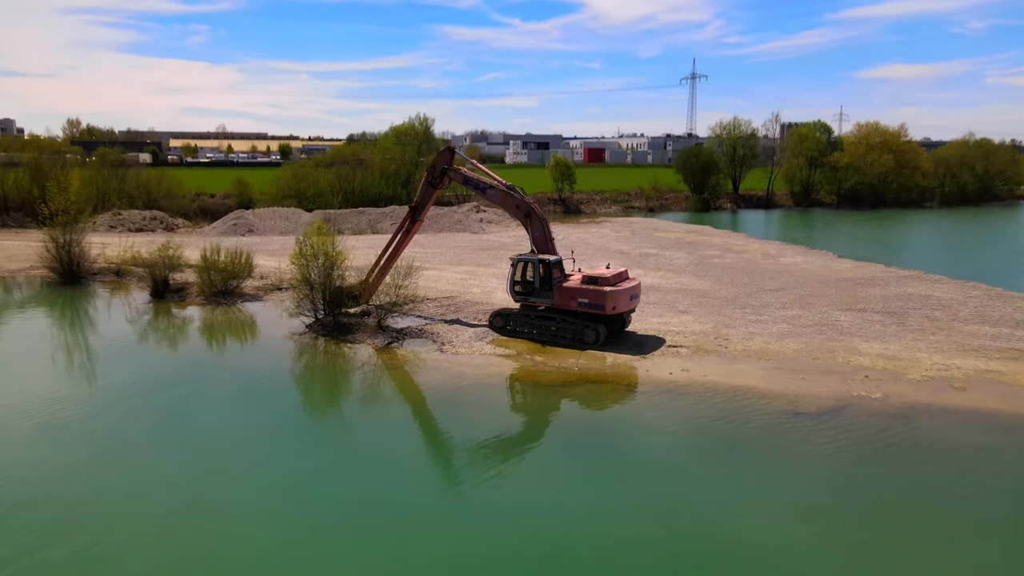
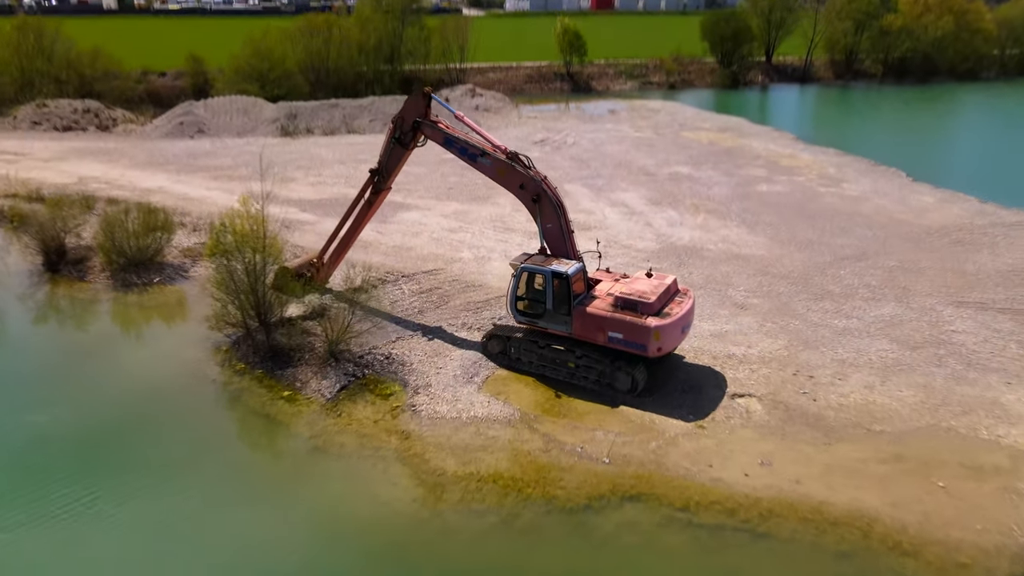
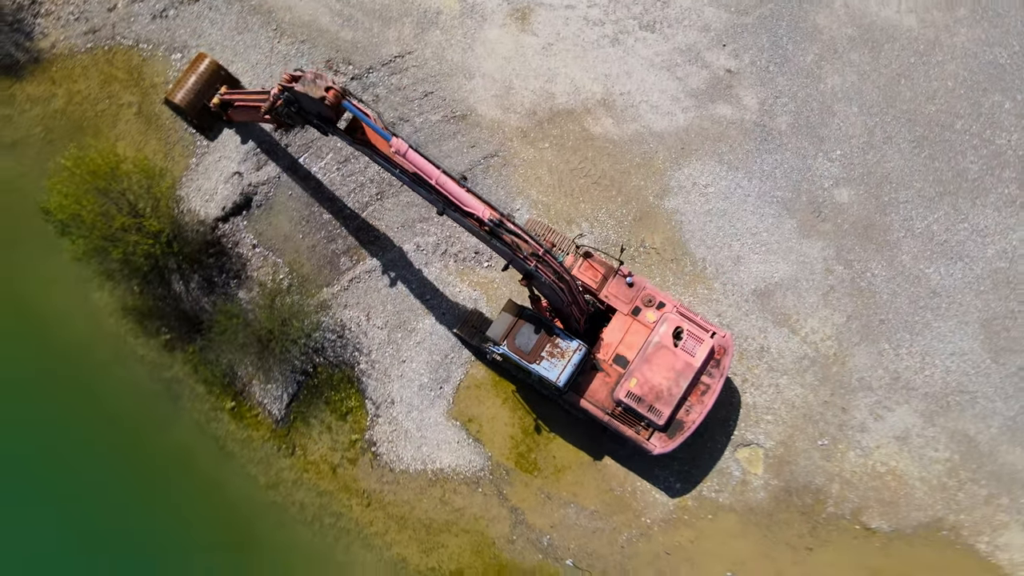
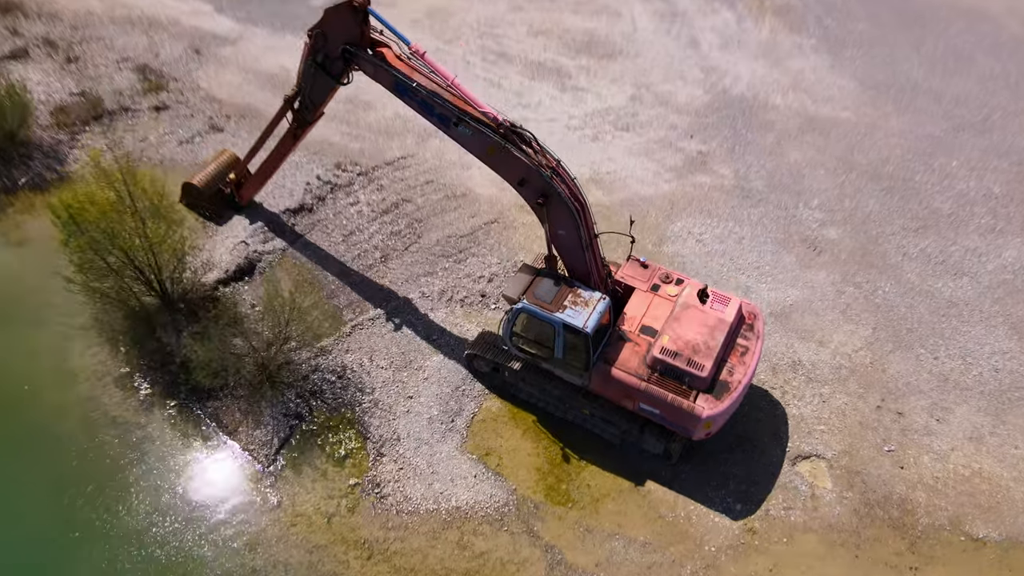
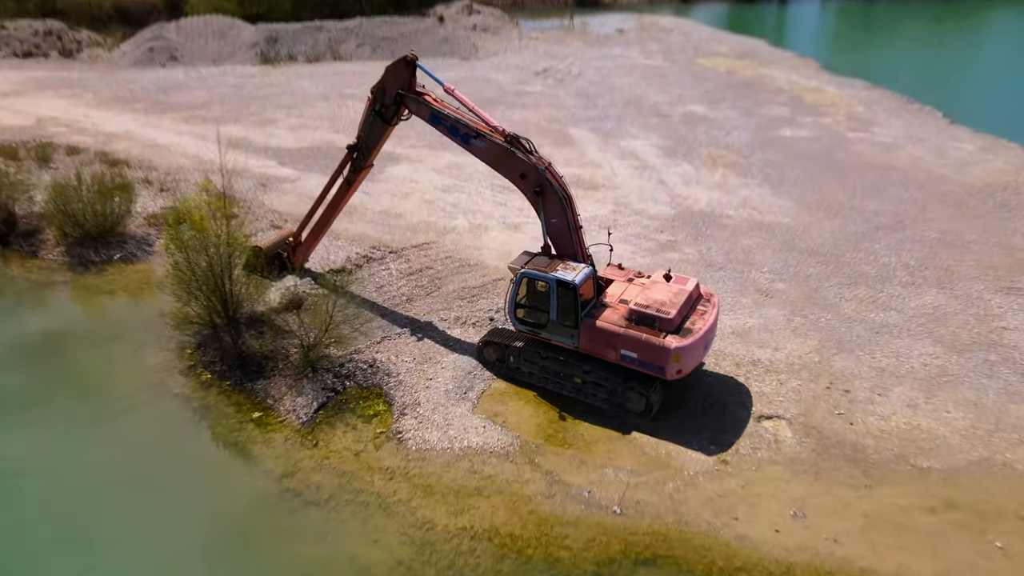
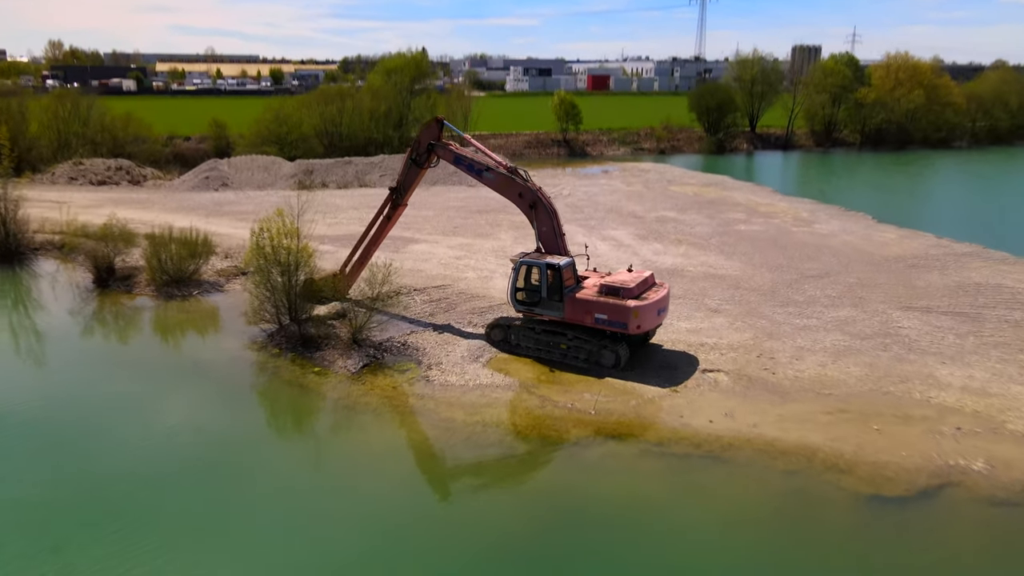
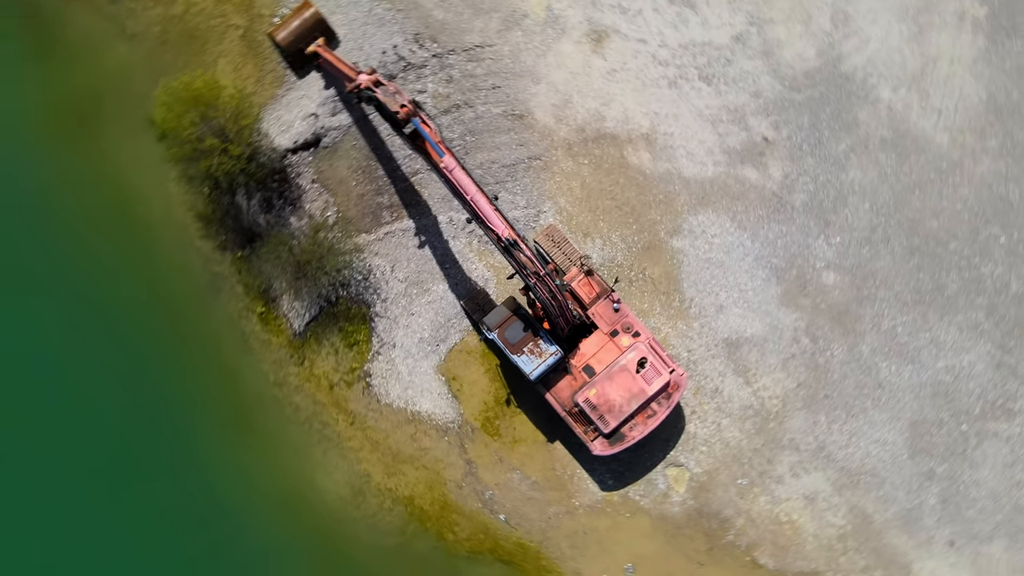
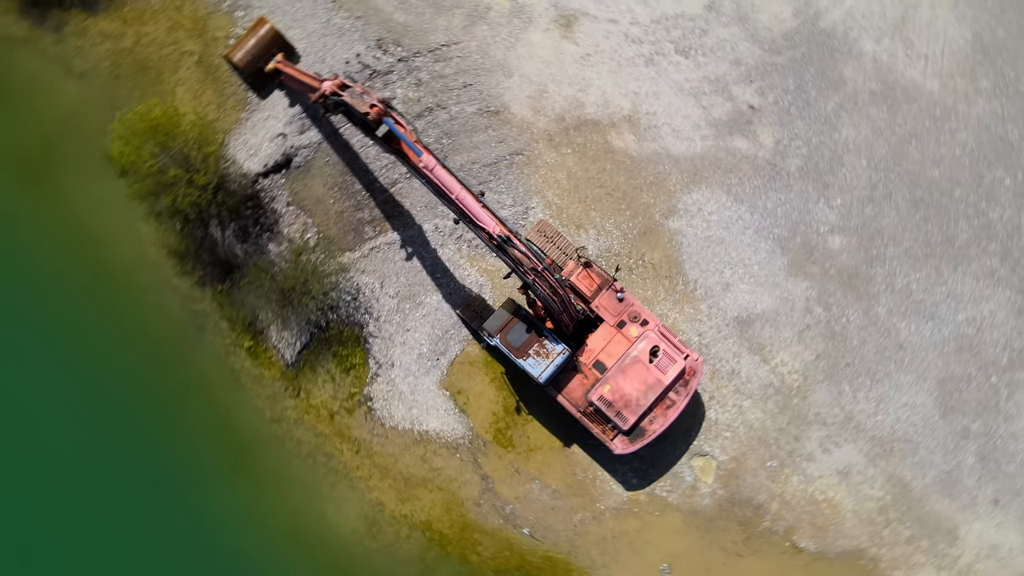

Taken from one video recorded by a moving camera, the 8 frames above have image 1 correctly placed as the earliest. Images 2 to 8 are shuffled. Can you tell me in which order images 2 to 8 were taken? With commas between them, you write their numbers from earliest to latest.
6, 2, 5, 4, 3, 8, 7
